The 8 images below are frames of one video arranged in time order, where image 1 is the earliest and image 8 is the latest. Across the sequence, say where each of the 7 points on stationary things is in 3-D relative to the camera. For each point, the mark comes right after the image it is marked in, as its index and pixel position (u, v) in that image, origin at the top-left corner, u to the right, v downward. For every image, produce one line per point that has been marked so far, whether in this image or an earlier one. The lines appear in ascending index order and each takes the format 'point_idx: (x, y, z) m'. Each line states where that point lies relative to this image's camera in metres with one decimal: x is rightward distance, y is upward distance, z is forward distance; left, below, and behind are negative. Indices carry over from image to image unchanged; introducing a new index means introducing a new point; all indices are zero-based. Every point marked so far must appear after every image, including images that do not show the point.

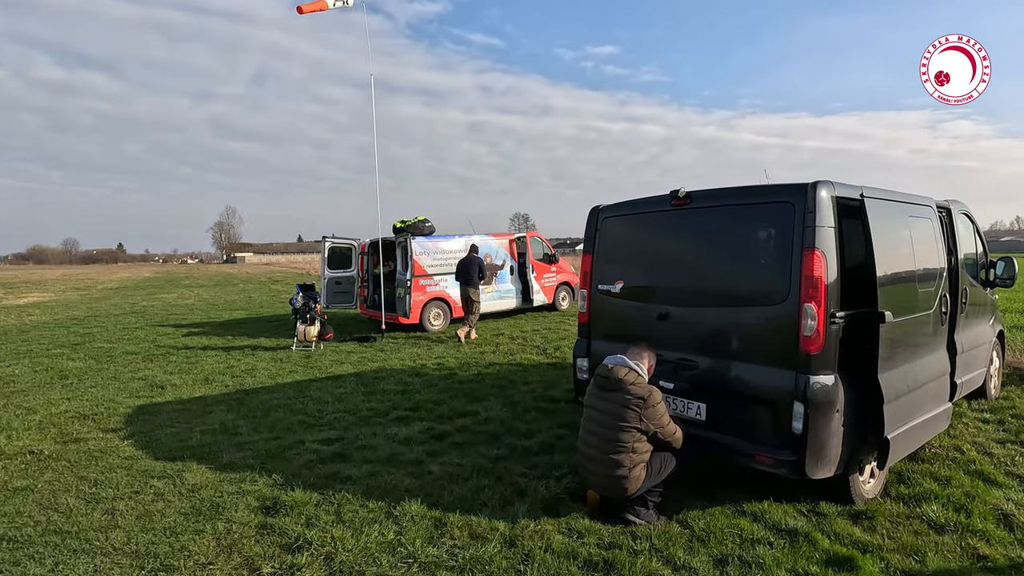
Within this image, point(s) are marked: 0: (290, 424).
0: (-2.3, -1.4, +5.5) m
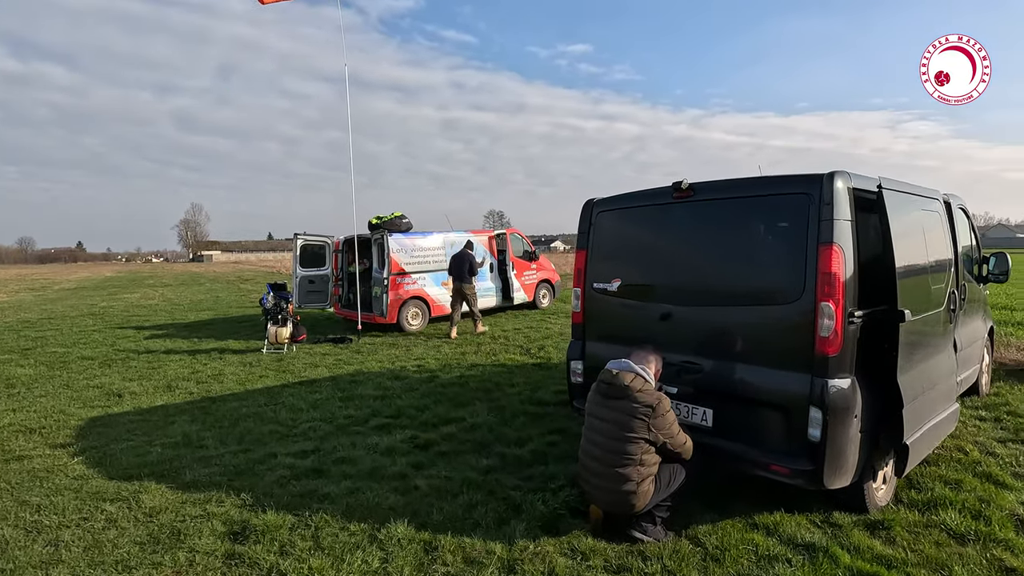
0: (-2.4, -1.4, +5.1) m
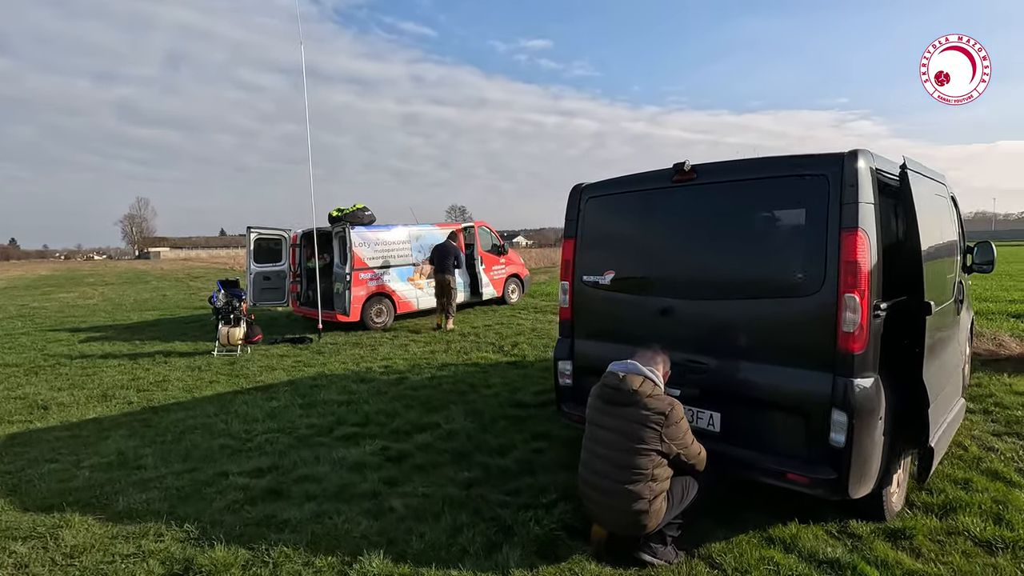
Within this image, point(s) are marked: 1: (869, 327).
0: (-2.5, -1.4, +4.5) m
1: (+1.9, -0.2, +2.8) m
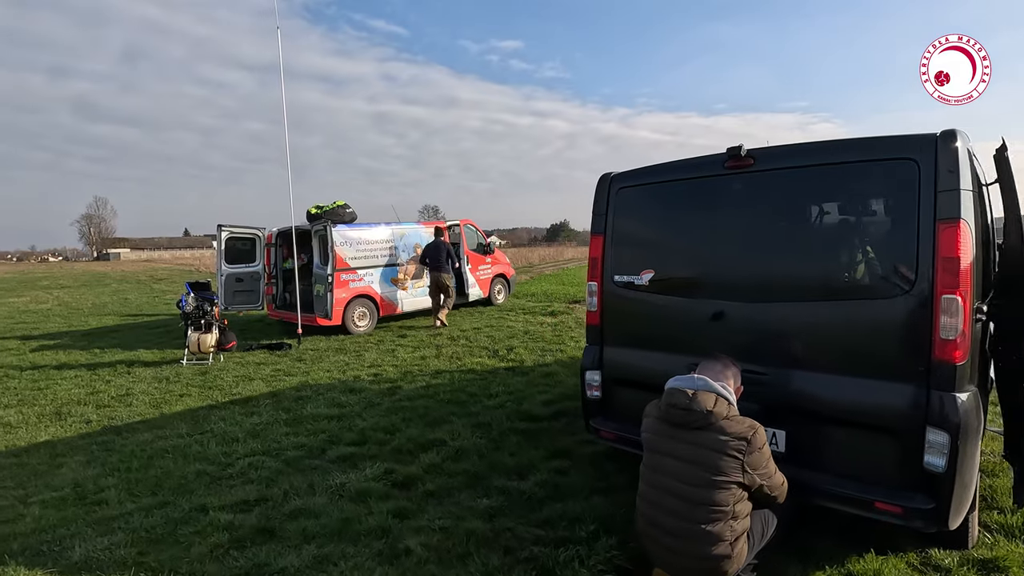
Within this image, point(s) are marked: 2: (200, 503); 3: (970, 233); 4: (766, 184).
0: (-2.4, -1.4, +3.9) m
1: (+2.1, -0.2, +2.4) m
2: (-2.0, -1.4, +3.5) m
3: (+2.1, +0.3, +2.4) m
4: (+1.4, +0.6, +3.0) m
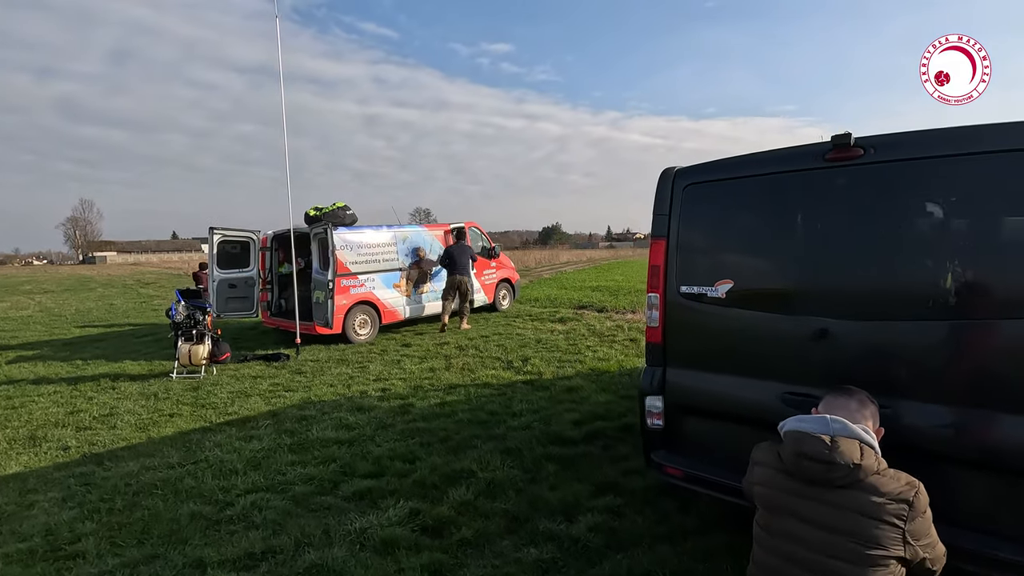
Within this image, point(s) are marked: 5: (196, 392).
0: (-2.1, -1.5, +3.3) m
1: (+2.4, -0.3, +2.0) m
2: (-1.7, -1.5, +2.9) m
3: (+2.4, +0.2, +2.0) m
4: (+1.7, +0.5, +2.5) m
5: (-3.9, -1.3, +6.6) m
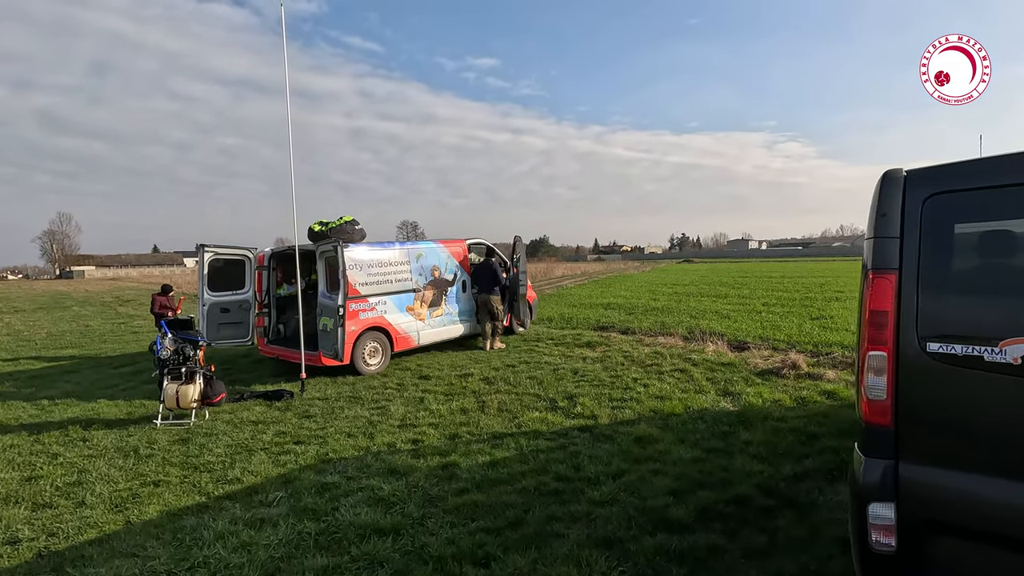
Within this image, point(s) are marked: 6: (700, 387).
0: (-1.4, -1.7, +2.2) m
1: (+3.1, -0.5, +1.0) m
2: (-1.1, -1.7, +1.8) m
3: (+3.1, 0.0, +1.0) m
4: (+2.4, +0.3, +1.5) m
5: (-3.3, -1.6, +5.5) m
6: (+2.5, -1.3, +7.2) m
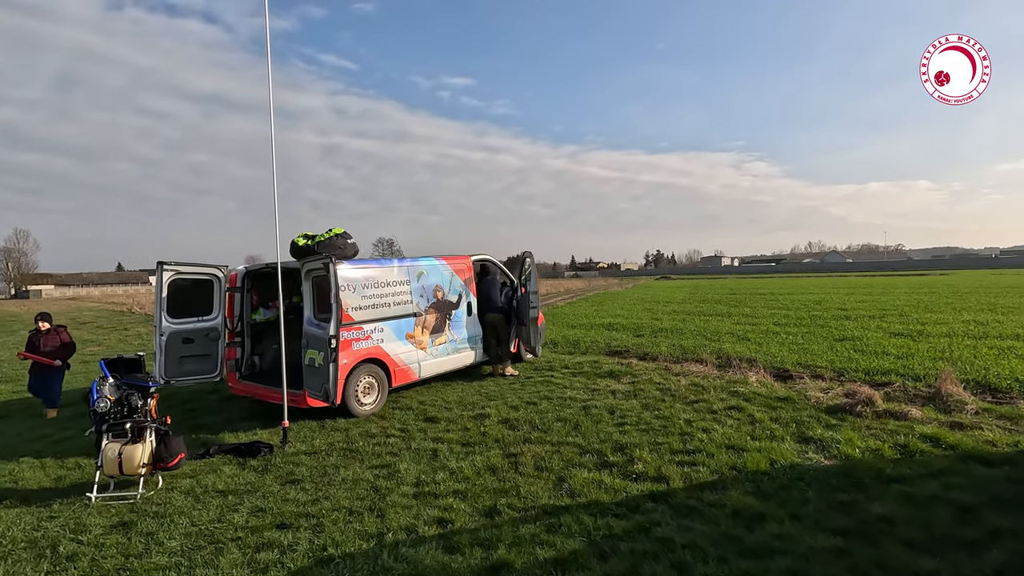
0: (-0.8, -1.8, +0.8) m
1: (+3.7, -0.5, -0.1) m
2: (-0.5, -1.8, +0.5) m
3: (+3.7, -0.1, -0.1) m
4: (+3.0, +0.2, +0.4) m
5: (-2.9, -1.9, +4.0) m
6: (+2.9, -1.6, +6.0) m
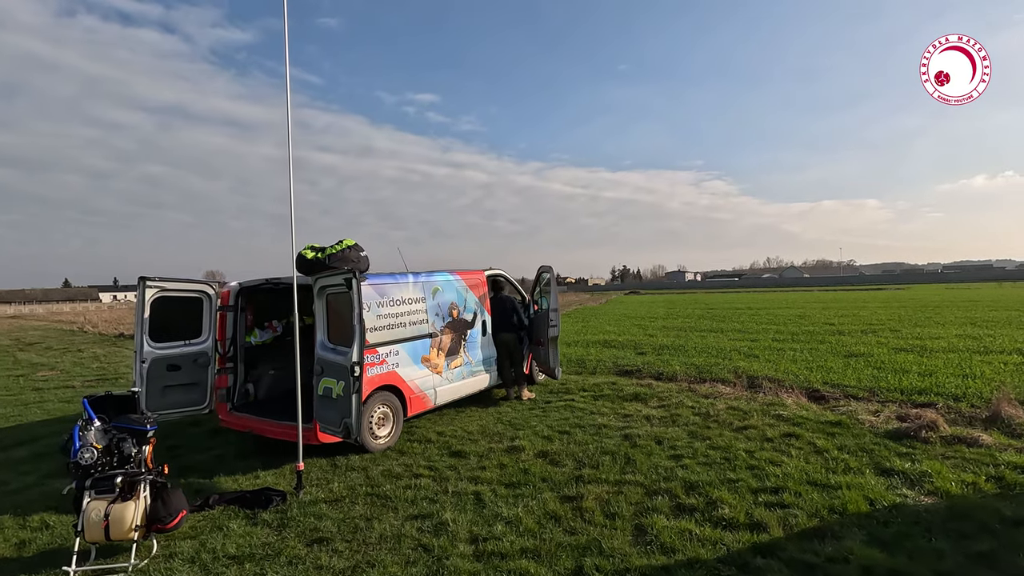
0: (0.0, -1.9, +0.1) m
1: (+4.6, -0.5, -0.6) m
2: (+0.4, -1.9, -0.2) m
3: (+4.6, -0.1, -0.5) m
4: (+3.9, +0.2, -0.1) m
5: (-2.3, -2.0, +3.1) m
6: (+3.4, -1.8, +5.4) m
